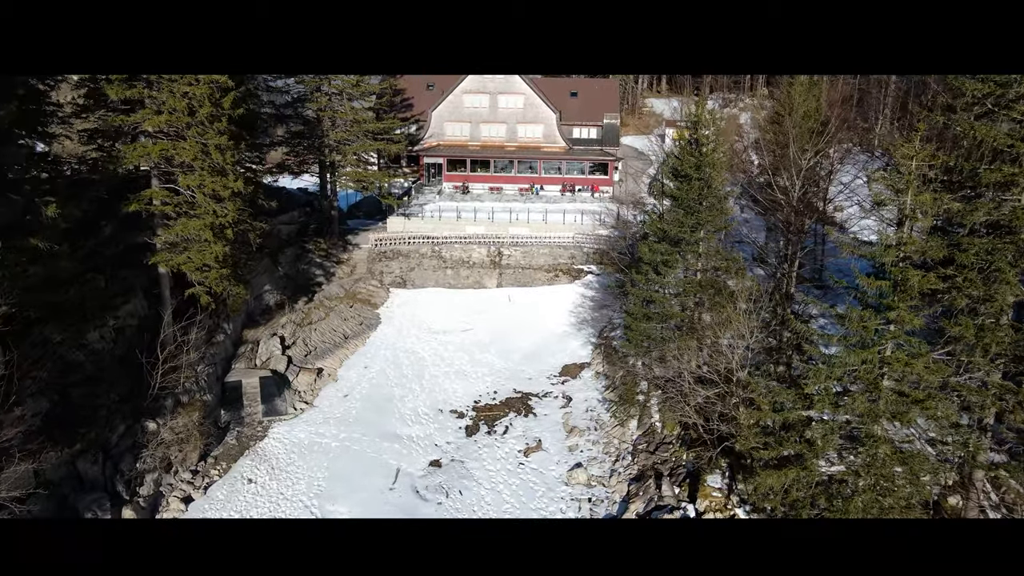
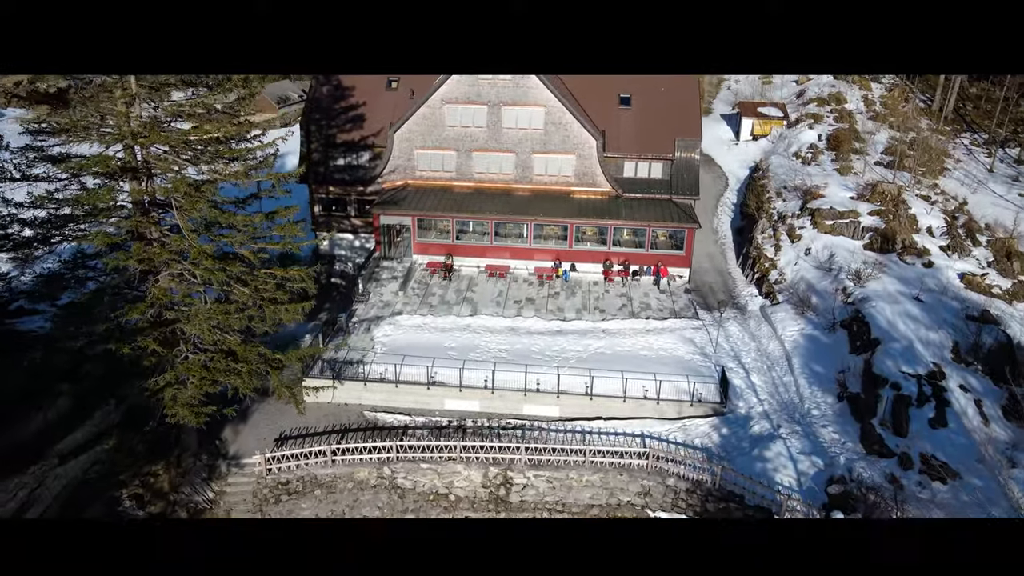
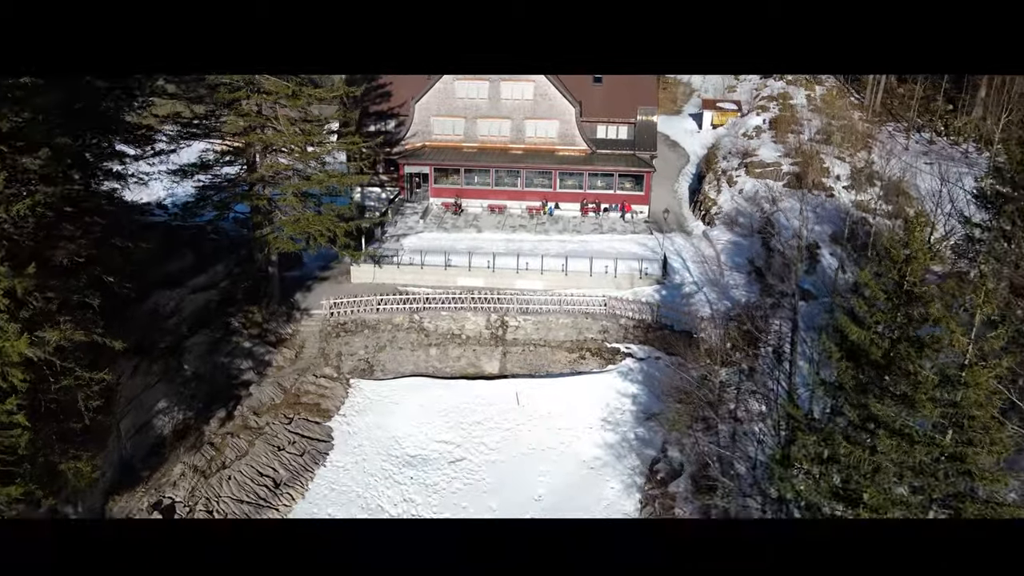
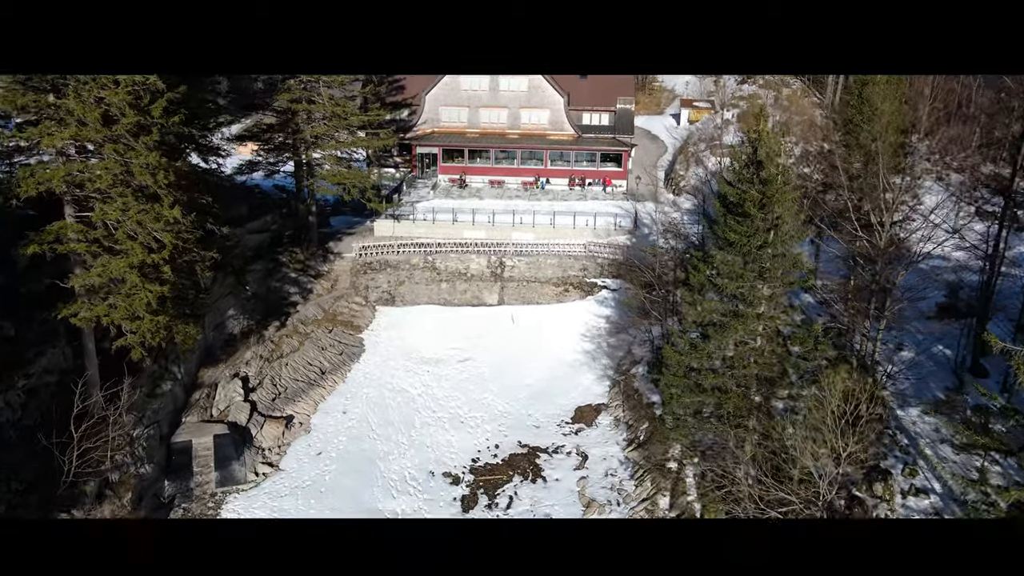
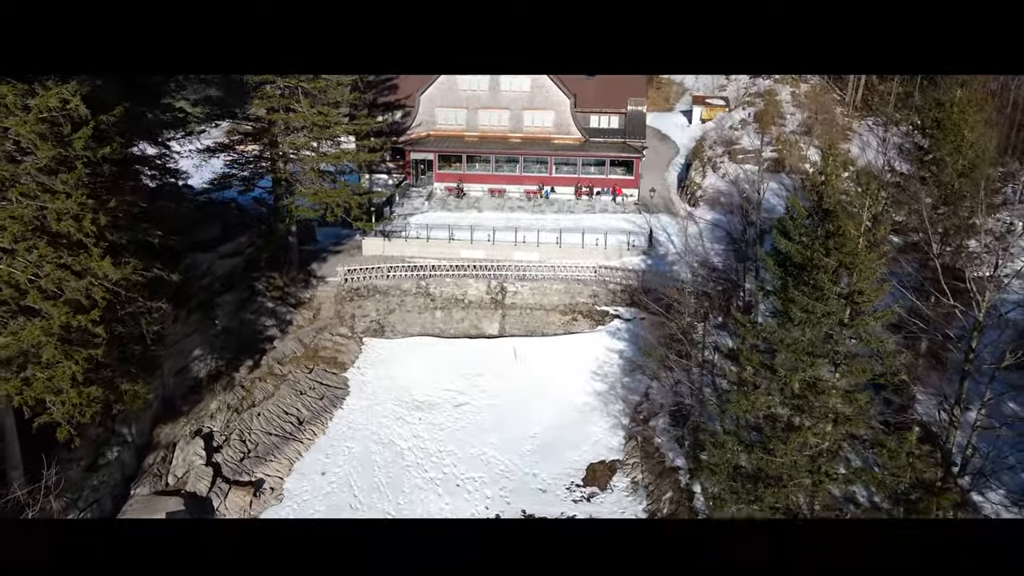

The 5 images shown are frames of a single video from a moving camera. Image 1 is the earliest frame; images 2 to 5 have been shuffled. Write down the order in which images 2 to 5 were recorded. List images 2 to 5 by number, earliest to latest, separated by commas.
4, 5, 3, 2
